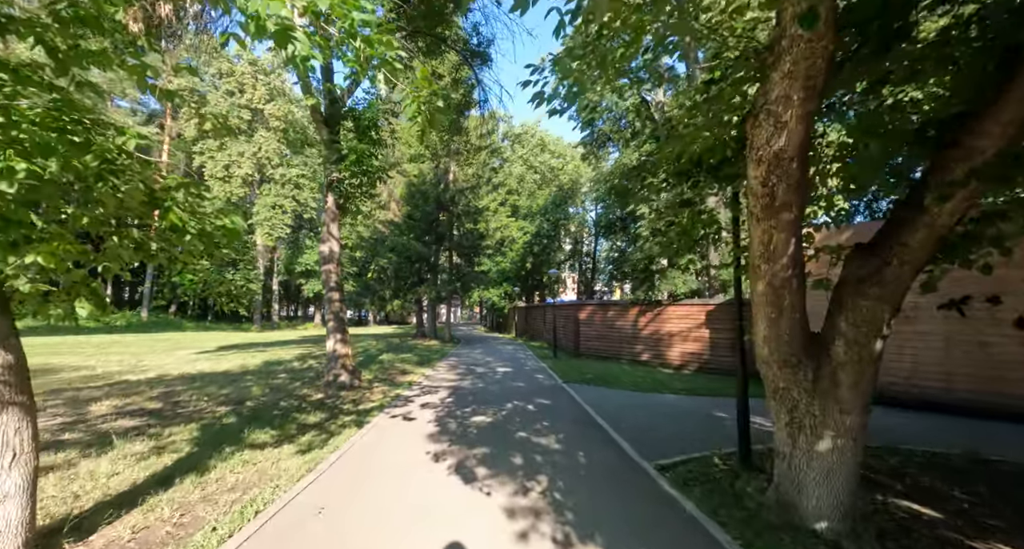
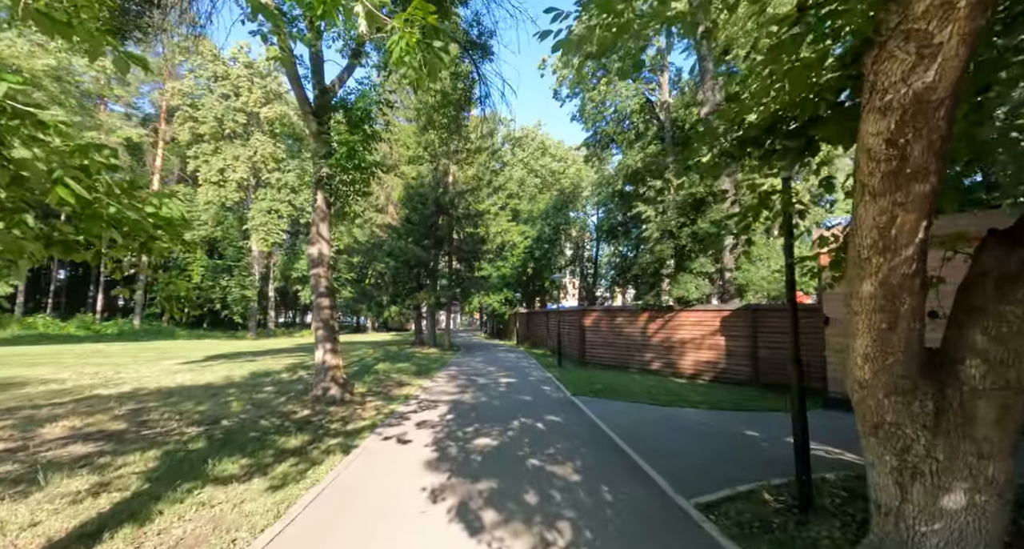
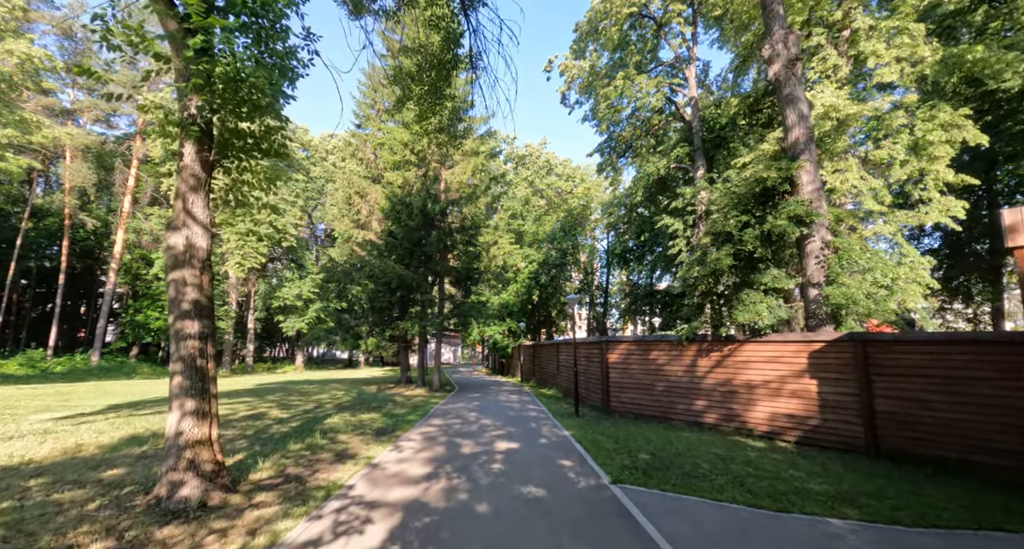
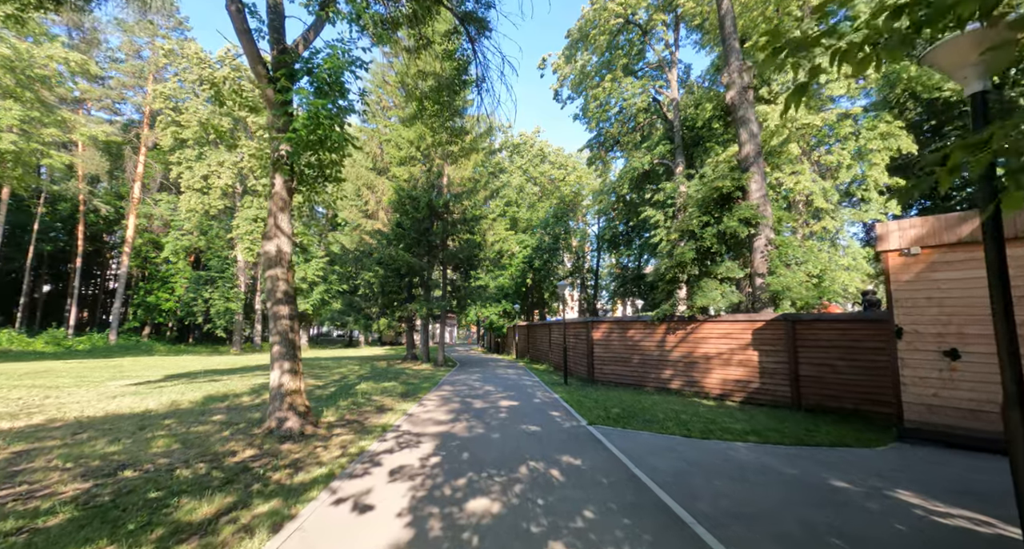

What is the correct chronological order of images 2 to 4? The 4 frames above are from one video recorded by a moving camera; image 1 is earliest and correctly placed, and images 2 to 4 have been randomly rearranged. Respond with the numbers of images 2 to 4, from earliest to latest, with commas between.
2, 4, 3
